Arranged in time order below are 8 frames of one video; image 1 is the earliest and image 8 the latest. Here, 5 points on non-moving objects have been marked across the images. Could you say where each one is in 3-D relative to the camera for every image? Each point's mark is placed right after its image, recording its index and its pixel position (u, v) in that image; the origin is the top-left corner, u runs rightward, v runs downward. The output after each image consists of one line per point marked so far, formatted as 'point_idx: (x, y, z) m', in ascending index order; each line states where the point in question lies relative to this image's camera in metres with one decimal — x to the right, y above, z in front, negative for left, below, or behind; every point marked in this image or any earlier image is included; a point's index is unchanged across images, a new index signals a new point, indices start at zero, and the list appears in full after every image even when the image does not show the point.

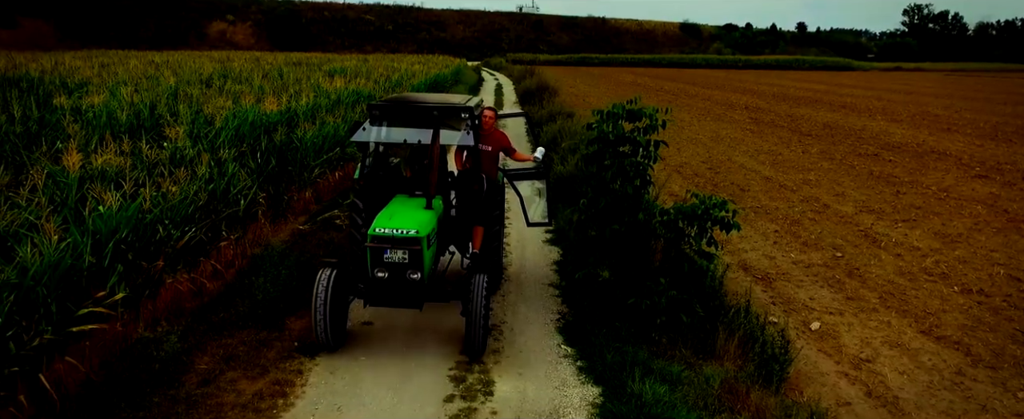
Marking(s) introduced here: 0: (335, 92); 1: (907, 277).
0: (-3.7, +2.5, +13.9) m
1: (+4.5, -0.8, +7.6) m
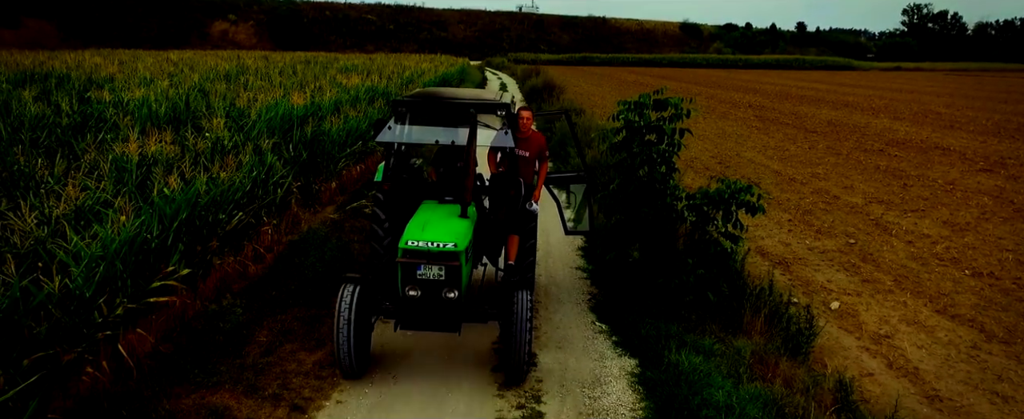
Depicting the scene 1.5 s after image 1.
0: (-3.3, +2.6, +14.2) m
1: (+4.8, -0.6, +7.8) m
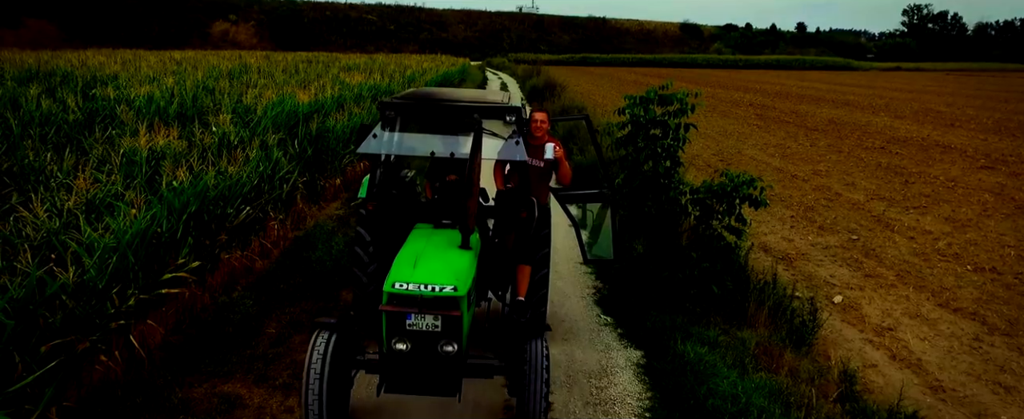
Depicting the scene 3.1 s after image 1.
0: (-3.3, +2.7, +14.3) m
1: (+4.8, -0.6, +7.9) m
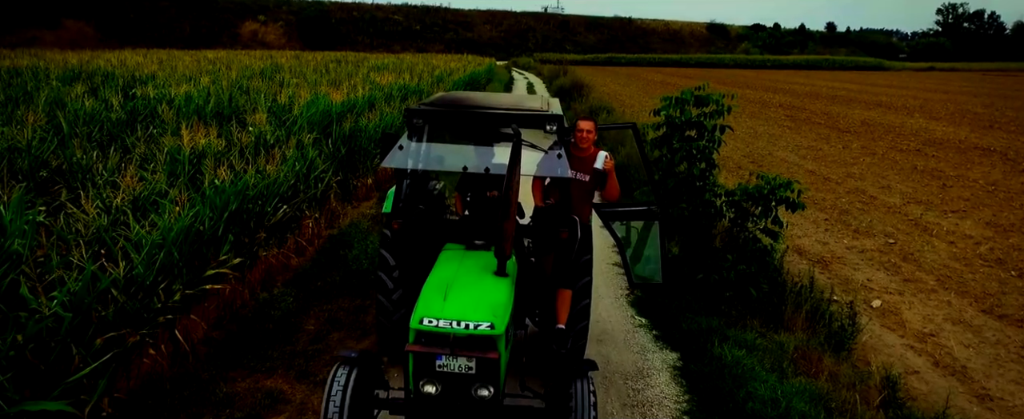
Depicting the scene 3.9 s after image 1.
0: (-2.7, +2.7, +14.4) m
1: (+5.2, -0.6, +7.7) m
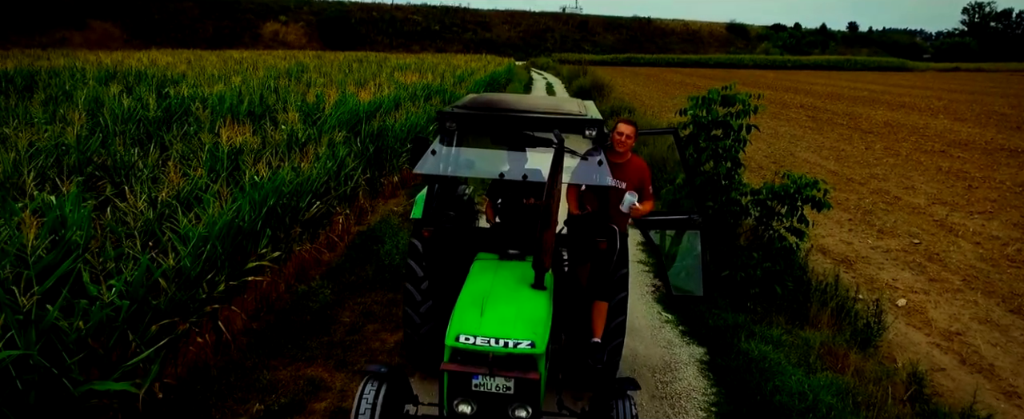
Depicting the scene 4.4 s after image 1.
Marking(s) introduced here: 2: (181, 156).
0: (-2.2, +2.7, +14.6) m
1: (+5.5, -0.6, +7.7) m
2: (-3.3, +0.5, +6.6) m
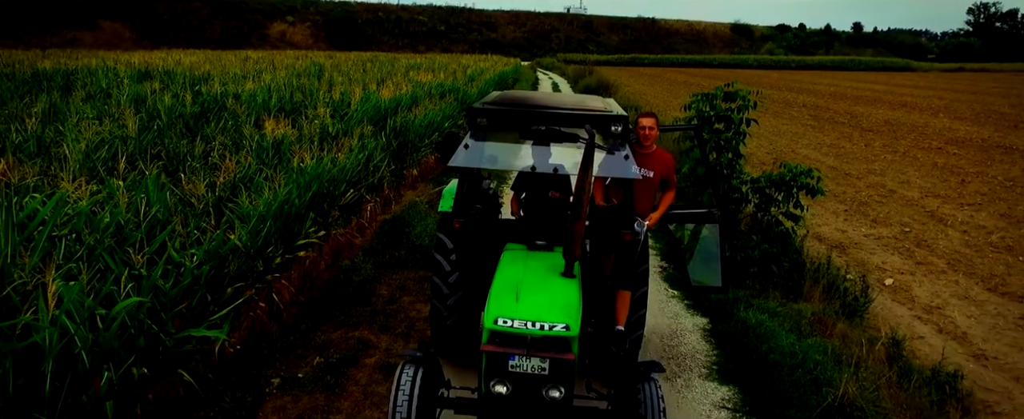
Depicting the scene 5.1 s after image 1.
0: (-1.9, +2.9, +15.2) m
1: (+5.7, -0.5, +8.3) m
2: (-3.1, +0.7, +7.3) m
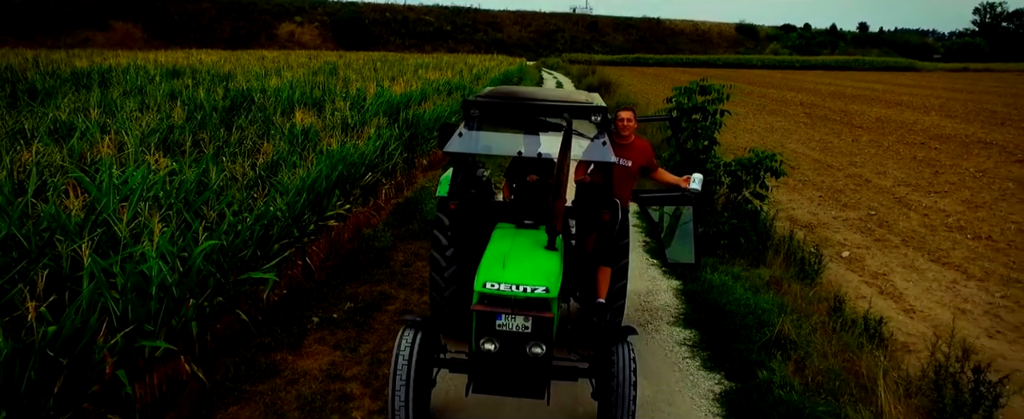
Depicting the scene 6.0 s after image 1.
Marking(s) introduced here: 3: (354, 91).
0: (-1.9, +3.1, +16.1) m
1: (+5.7, -0.3, +9.2) m
2: (-3.1, +0.9, +8.2) m
3: (-2.9, +2.2, +12.1) m
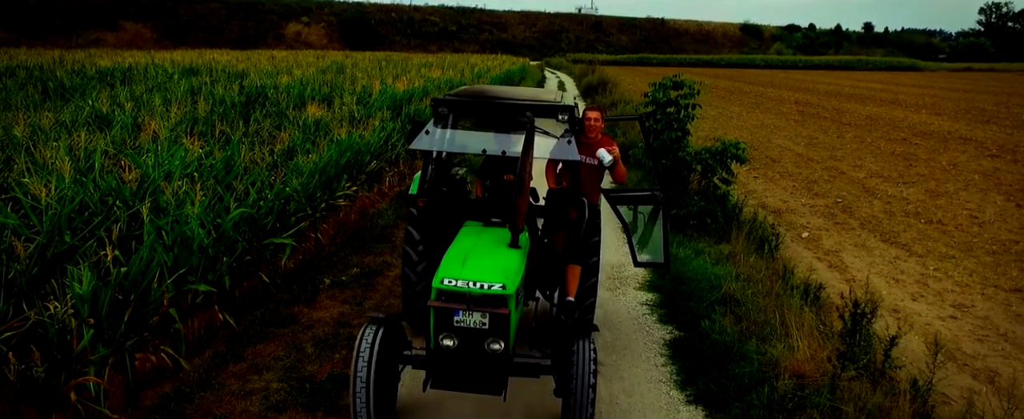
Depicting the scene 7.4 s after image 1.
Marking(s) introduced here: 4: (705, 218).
0: (-1.9, +3.3, +17.0) m
1: (+5.6, -0.1, +10.0) m
2: (-3.2, +1.1, +9.1) m
3: (-3.0, +2.4, +13.0) m
4: (+2.4, -0.1, +8.3) m
